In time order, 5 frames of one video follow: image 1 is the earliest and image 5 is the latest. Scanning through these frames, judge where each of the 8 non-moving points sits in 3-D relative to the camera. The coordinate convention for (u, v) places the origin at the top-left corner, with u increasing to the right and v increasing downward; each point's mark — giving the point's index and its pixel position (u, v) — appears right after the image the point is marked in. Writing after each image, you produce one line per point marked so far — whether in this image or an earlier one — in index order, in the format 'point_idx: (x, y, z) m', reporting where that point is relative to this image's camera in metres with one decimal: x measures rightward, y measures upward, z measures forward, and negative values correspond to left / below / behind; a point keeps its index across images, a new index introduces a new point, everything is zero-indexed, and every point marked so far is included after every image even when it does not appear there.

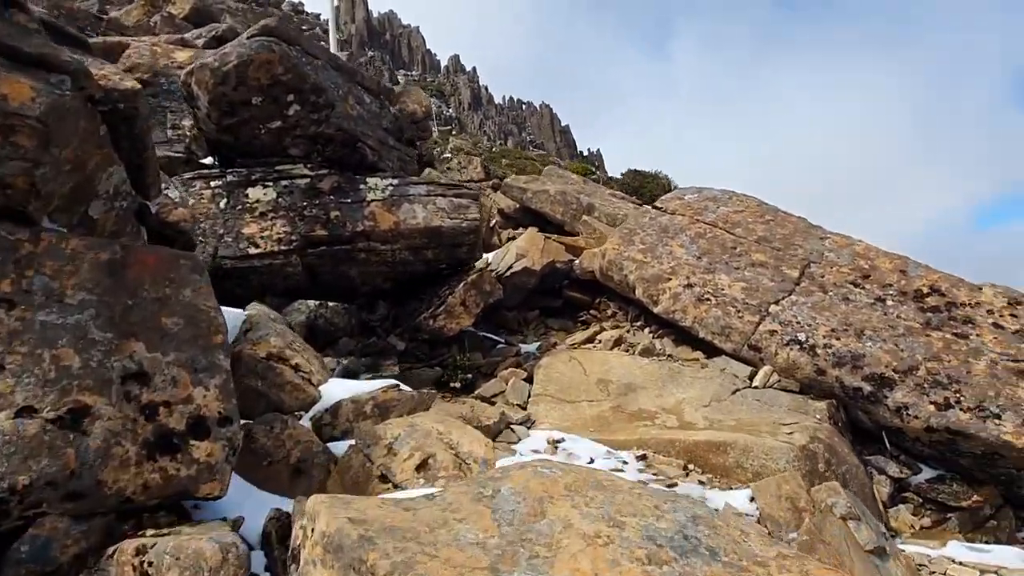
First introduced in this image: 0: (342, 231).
0: (-2.4, +0.8, +10.4) m
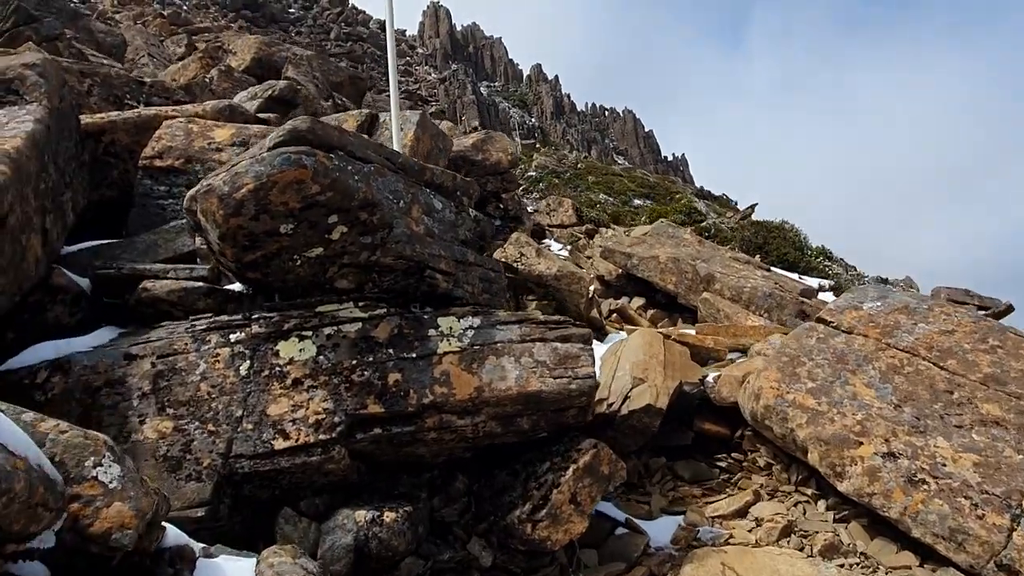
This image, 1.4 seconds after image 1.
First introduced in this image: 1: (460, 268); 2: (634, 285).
0: (-1.1, -1.2, +7.5) m
1: (-0.6, +0.2, +8.7) m
2: (+3.2, +0.1, +18.9) m
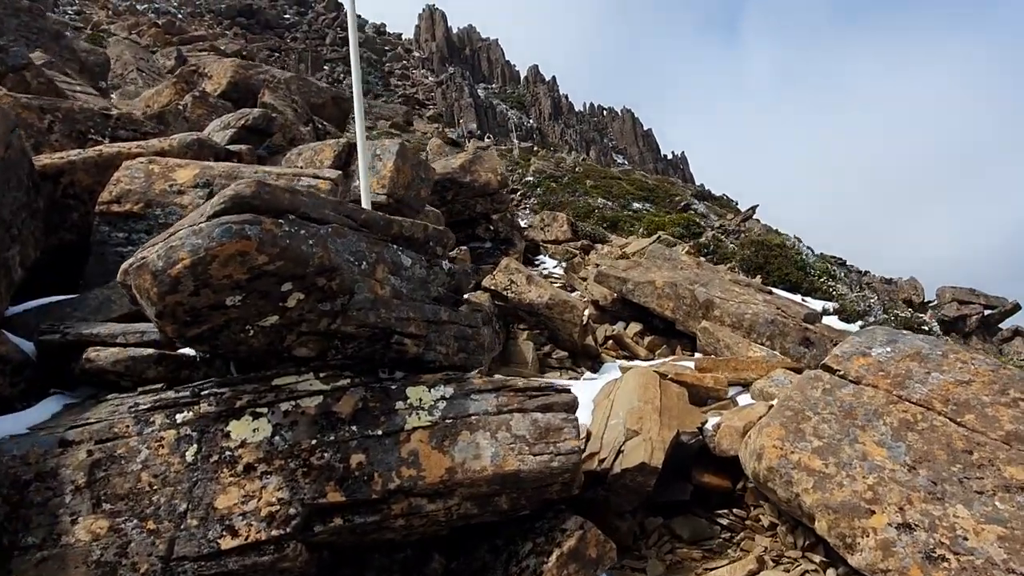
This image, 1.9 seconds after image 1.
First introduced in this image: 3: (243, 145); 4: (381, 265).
0: (-1.3, -1.9, +6.8) m
1: (-0.9, -0.4, +8.0) m
2: (+2.9, -0.5, +18.2) m
3: (-5.3, +2.8, +14.5) m
4: (-1.3, +0.2, +7.5) m
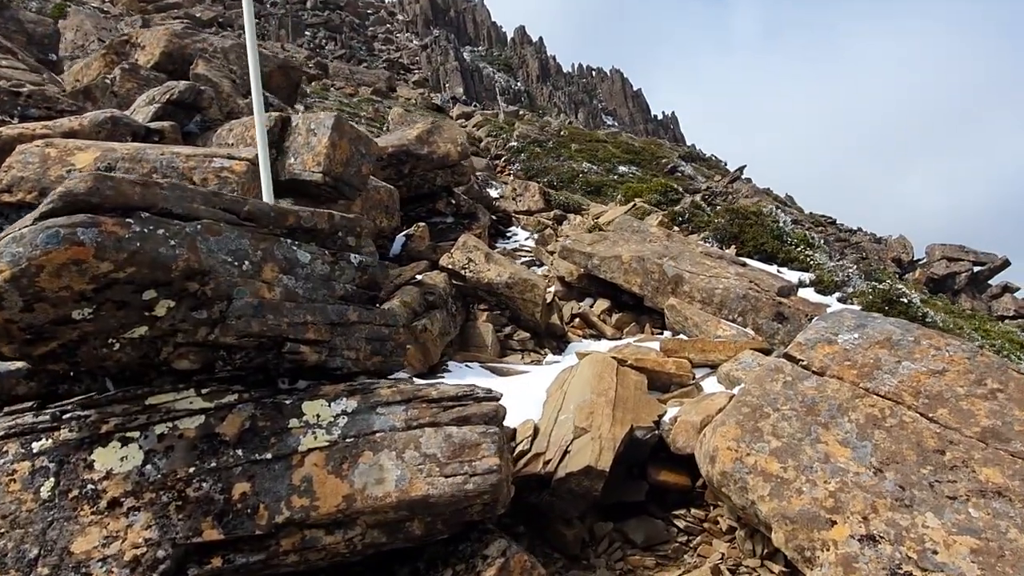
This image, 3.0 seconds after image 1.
0: (-2.1, -1.9, +5.9) m
1: (-1.7, -0.4, +7.0) m
2: (+2.0, +0.1, +17.3) m
3: (-6.3, +3.0, +13.4) m
4: (-2.2, +0.2, +6.5) m
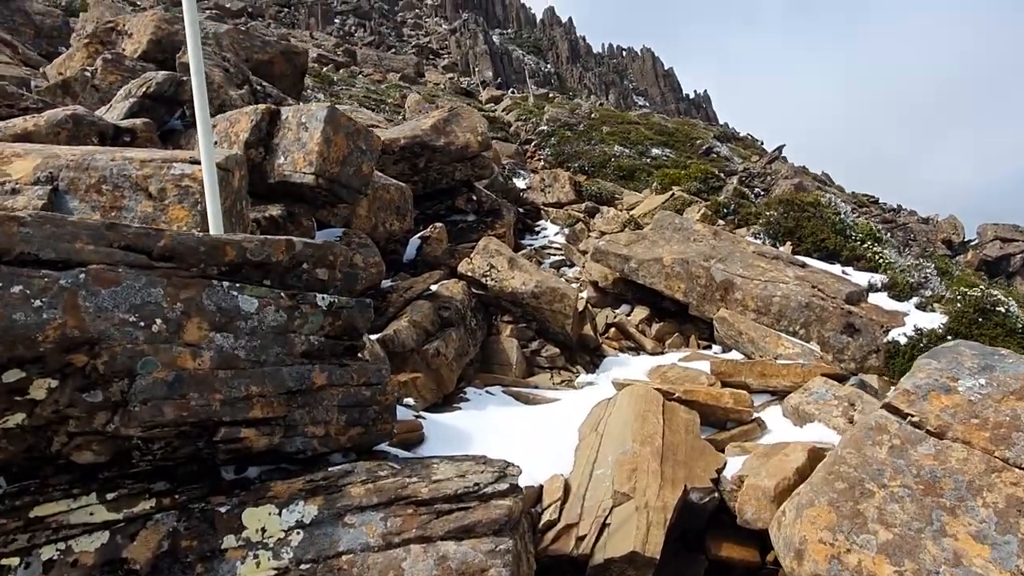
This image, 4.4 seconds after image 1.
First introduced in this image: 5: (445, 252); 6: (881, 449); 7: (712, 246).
0: (-2.0, -2.3, +4.2) m
1: (-1.5, -0.8, +5.3) m
2: (+2.6, -0.1, +15.3) m
3: (-5.9, +2.7, +11.7) m
4: (-2.1, -0.2, +4.8) m
5: (-1.4, +0.8, +15.4) m
6: (+3.3, -1.4, +6.5) m
7: (+4.0, +0.8, +14.8) m
